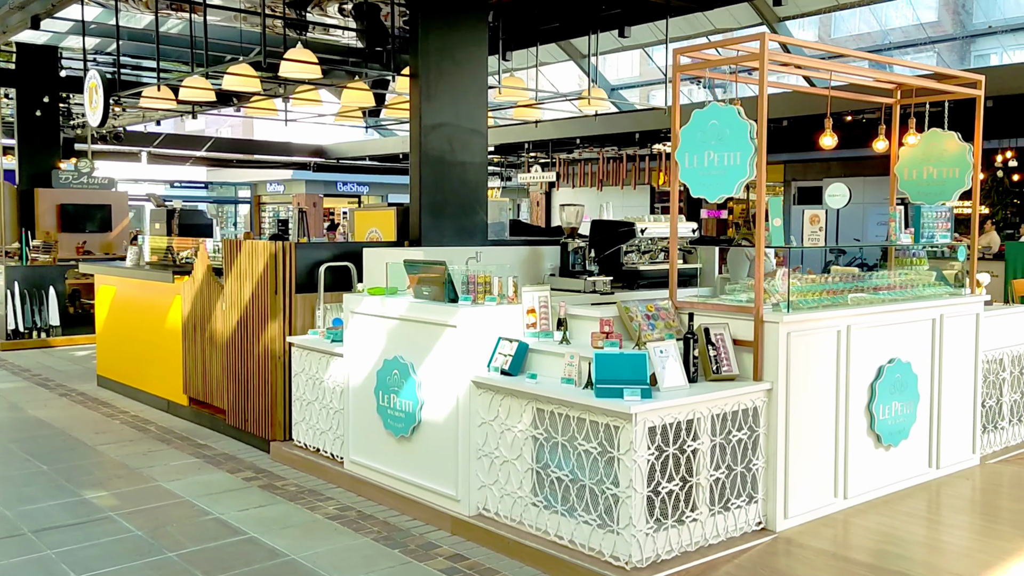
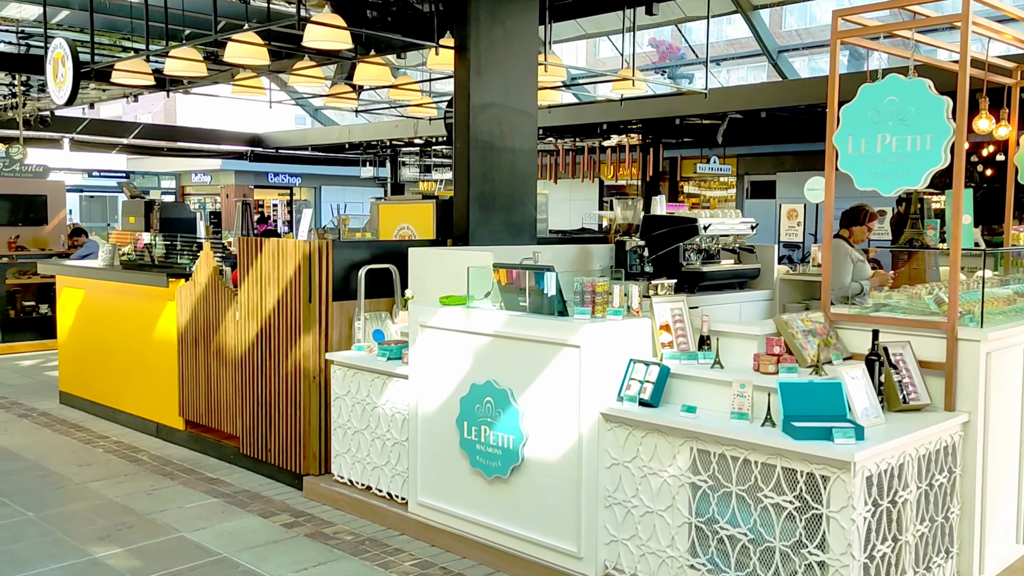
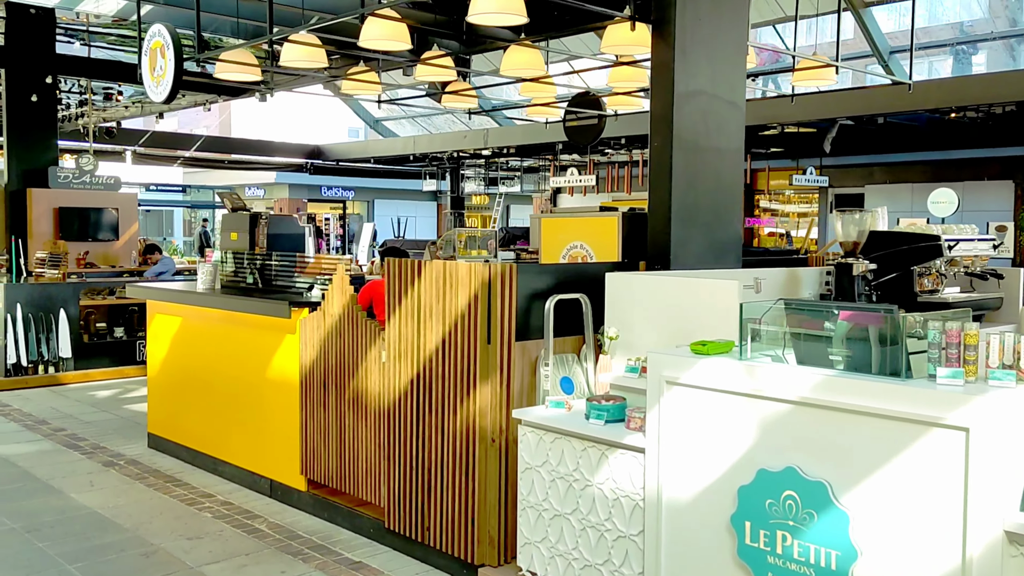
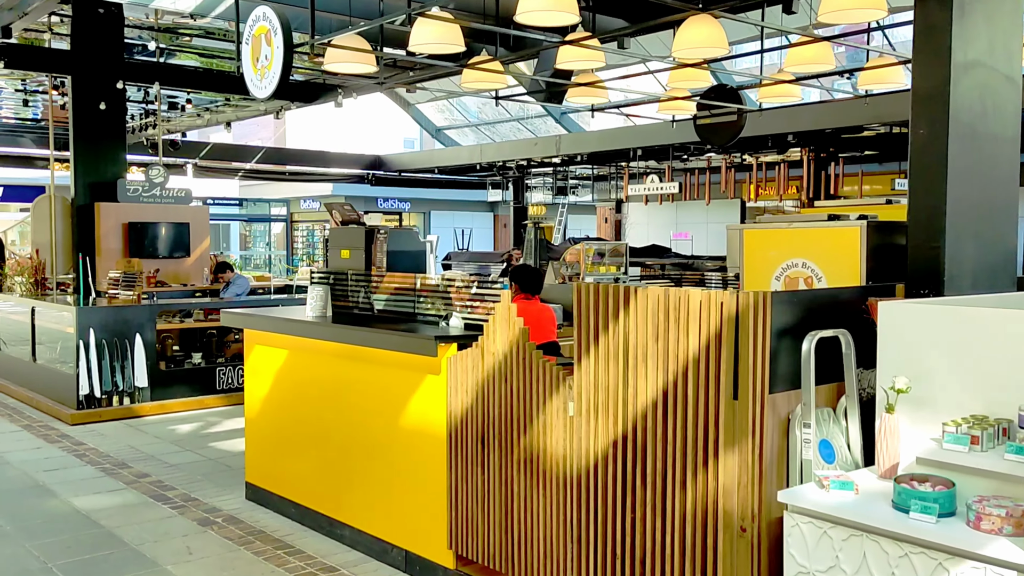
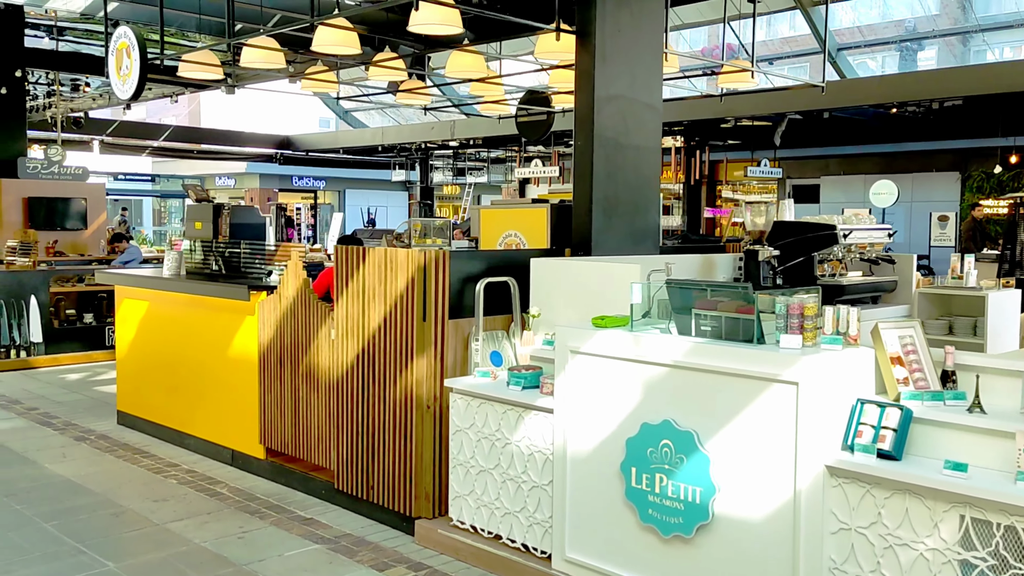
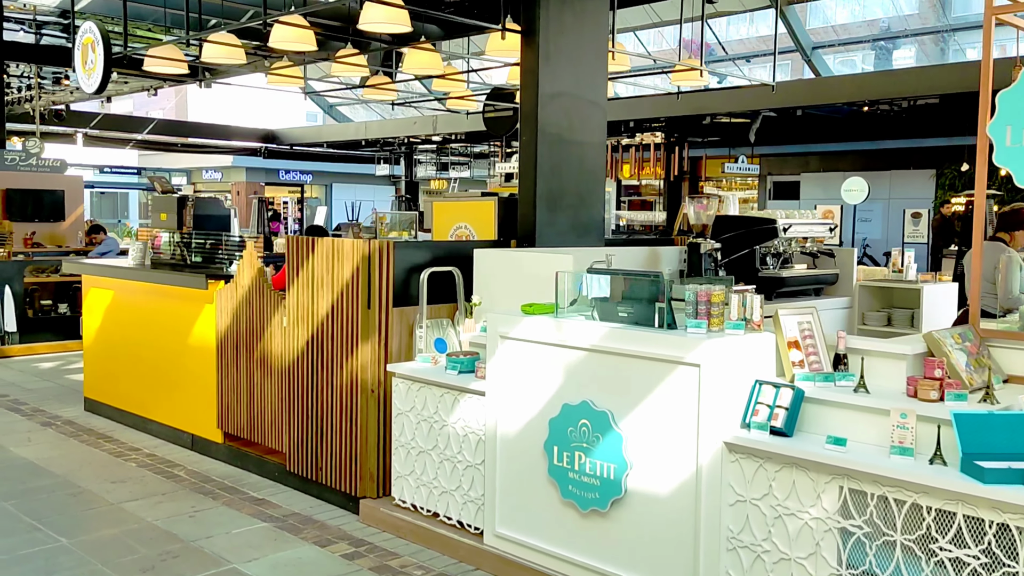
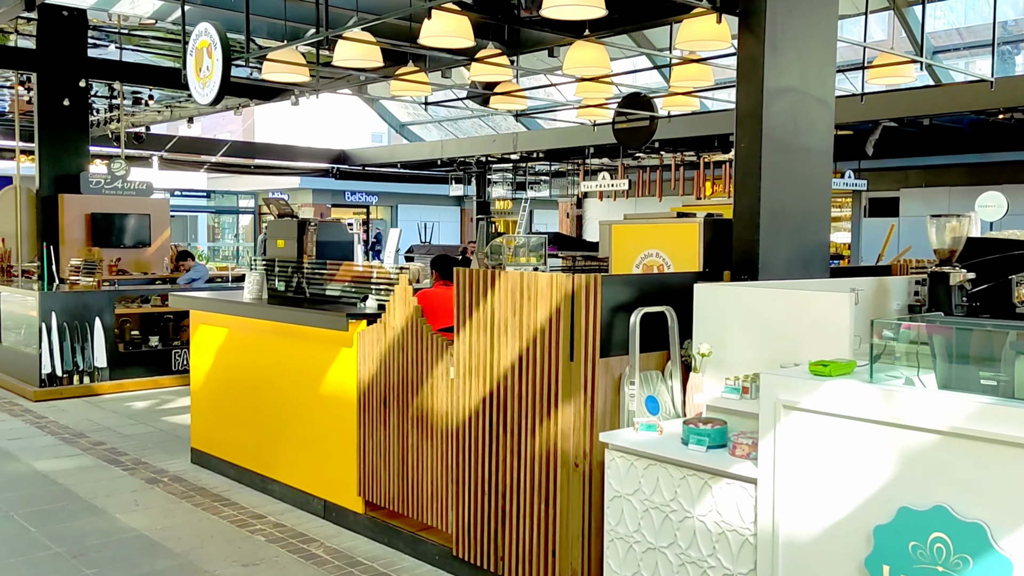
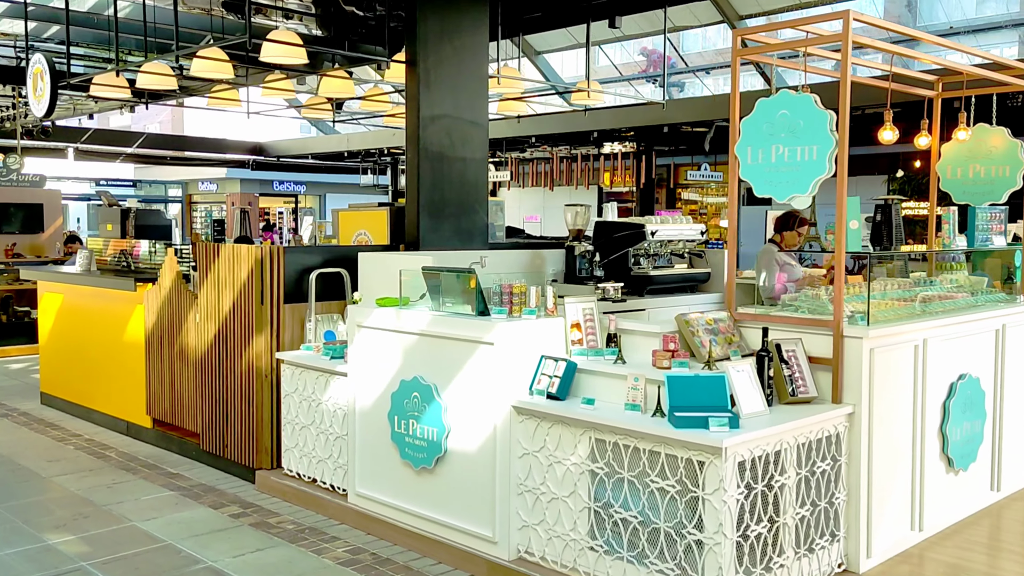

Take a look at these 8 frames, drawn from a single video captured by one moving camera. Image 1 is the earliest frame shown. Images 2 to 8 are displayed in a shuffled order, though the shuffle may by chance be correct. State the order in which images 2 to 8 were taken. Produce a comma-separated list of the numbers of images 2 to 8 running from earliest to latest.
8, 2, 6, 5, 3, 7, 4
